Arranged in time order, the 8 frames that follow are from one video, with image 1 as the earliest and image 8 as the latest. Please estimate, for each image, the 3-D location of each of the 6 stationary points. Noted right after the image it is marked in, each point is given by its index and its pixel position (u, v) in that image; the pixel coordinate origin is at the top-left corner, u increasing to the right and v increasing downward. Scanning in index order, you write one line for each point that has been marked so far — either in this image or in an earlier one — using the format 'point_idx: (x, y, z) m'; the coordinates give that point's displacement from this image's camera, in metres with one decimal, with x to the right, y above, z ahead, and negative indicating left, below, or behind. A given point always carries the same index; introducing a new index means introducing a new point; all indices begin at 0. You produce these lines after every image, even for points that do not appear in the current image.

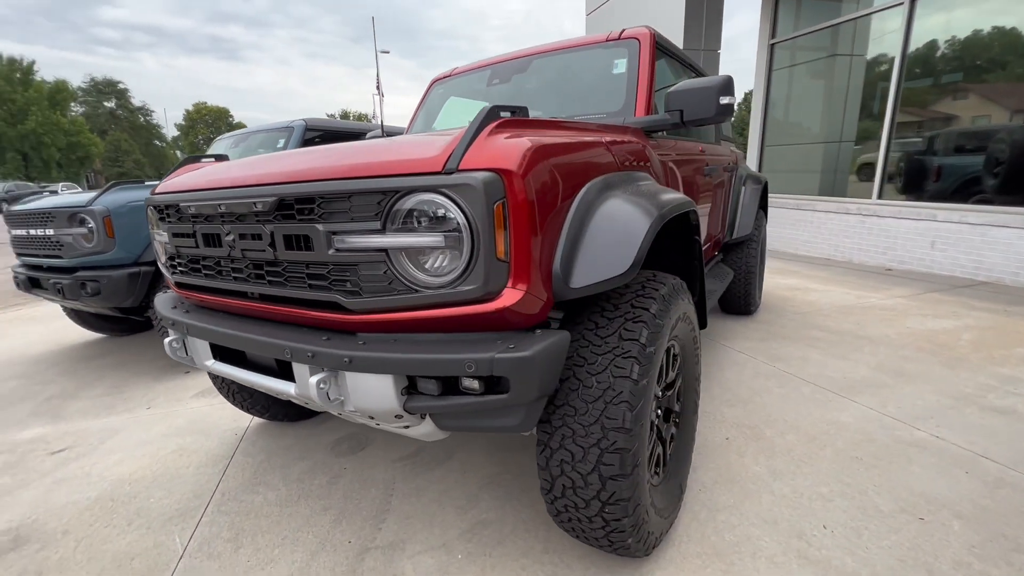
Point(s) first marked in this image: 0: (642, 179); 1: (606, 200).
0: (+0.5, +0.4, +1.8) m
1: (+0.2, +0.3, +1.4) m
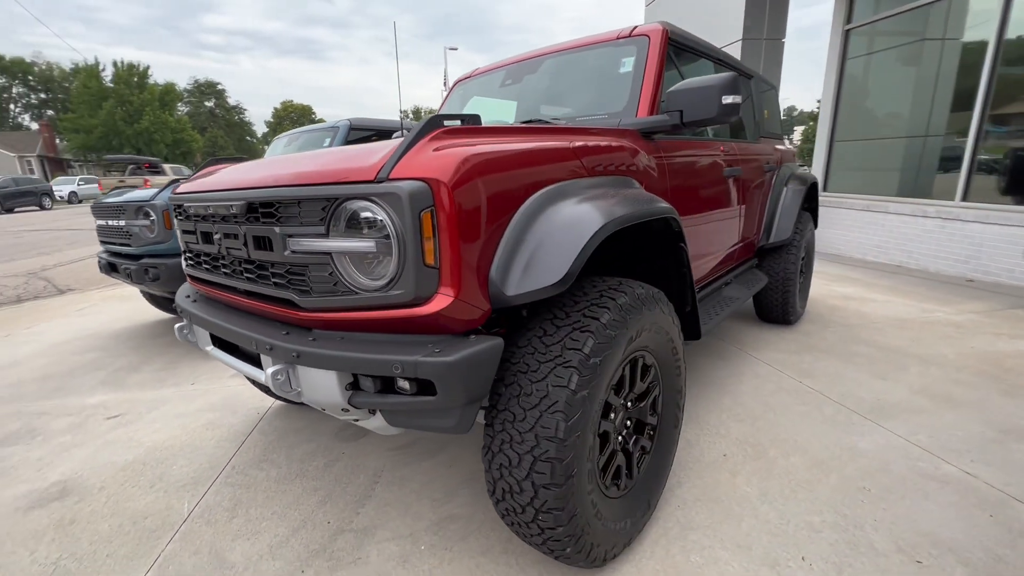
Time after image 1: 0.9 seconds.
0: (+0.4, +0.4, +1.7) m
1: (+0.1, +0.2, +1.4) m
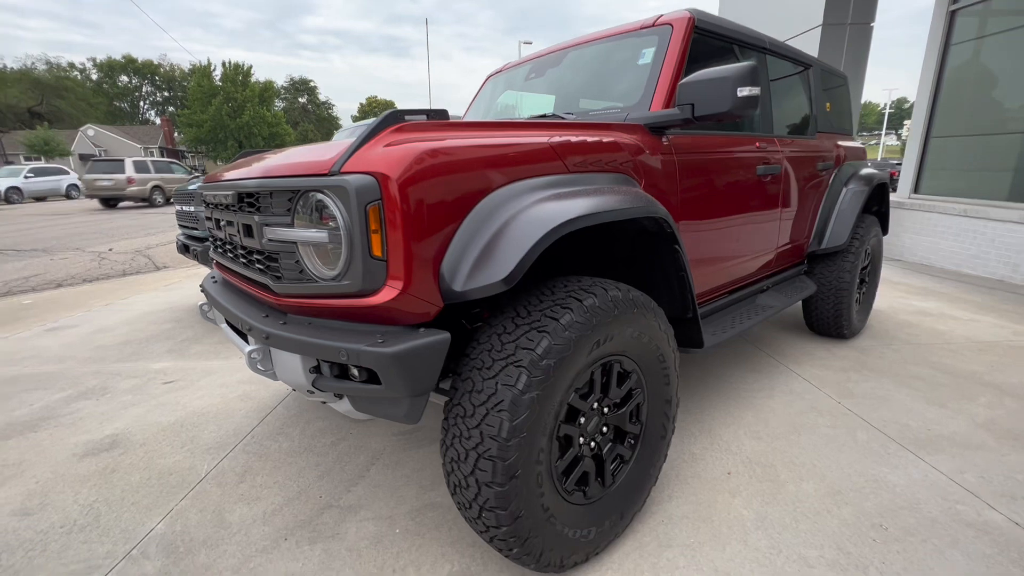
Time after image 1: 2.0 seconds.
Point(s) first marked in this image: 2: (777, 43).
0: (+0.3, +0.4, +1.7) m
1: (0.0, +0.2, +1.4) m
2: (+1.6, +1.5, +2.9) m
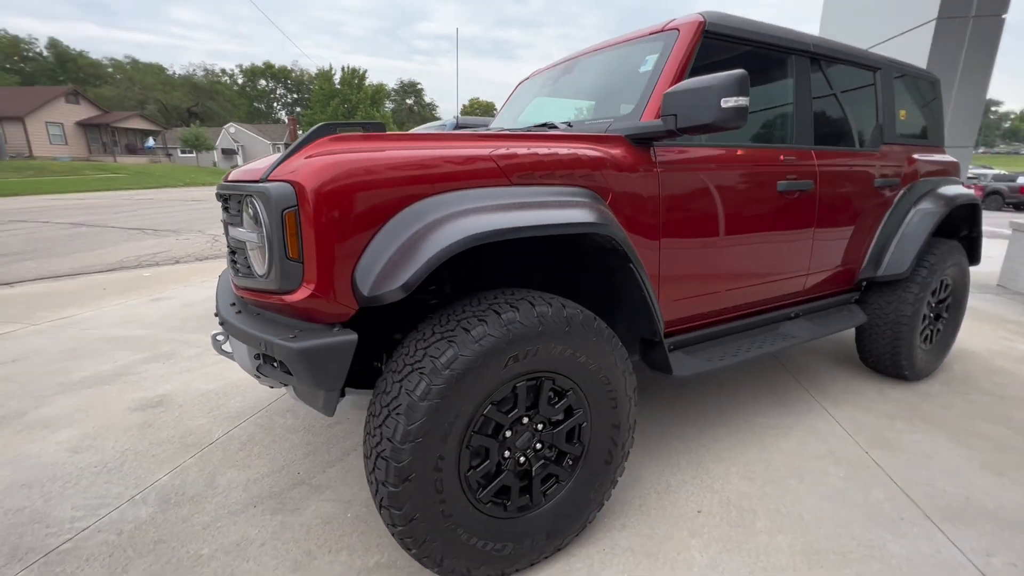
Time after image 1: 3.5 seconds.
0: (+0.2, +0.3, +1.6) m
1: (-0.2, +0.2, +1.4) m
2: (+1.8, +1.4, +2.6) m
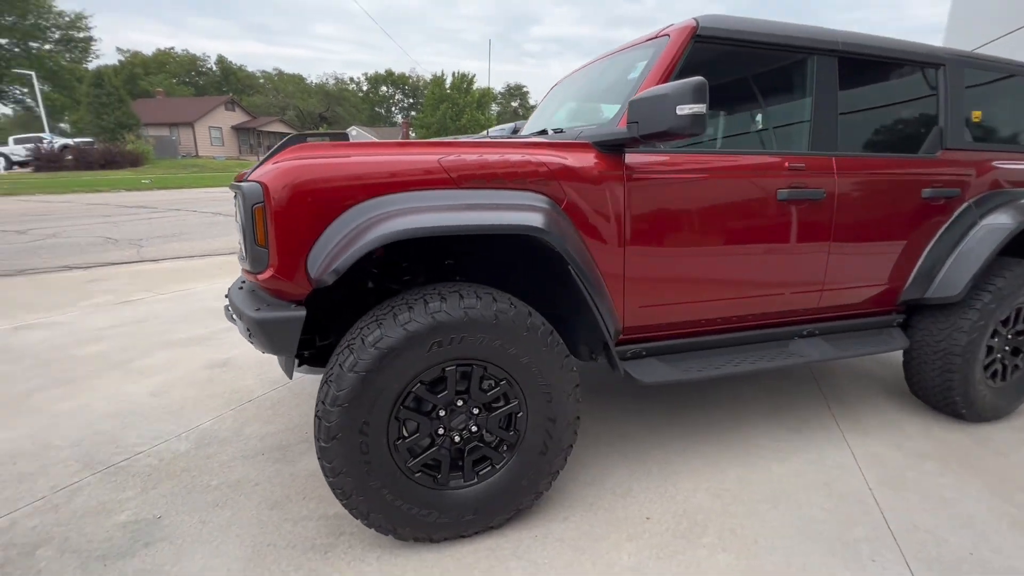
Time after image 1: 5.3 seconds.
0: (0.0, +0.3, +1.8) m
1: (-0.4, +0.3, +1.6) m
2: (+1.8, +1.3, +2.4) m
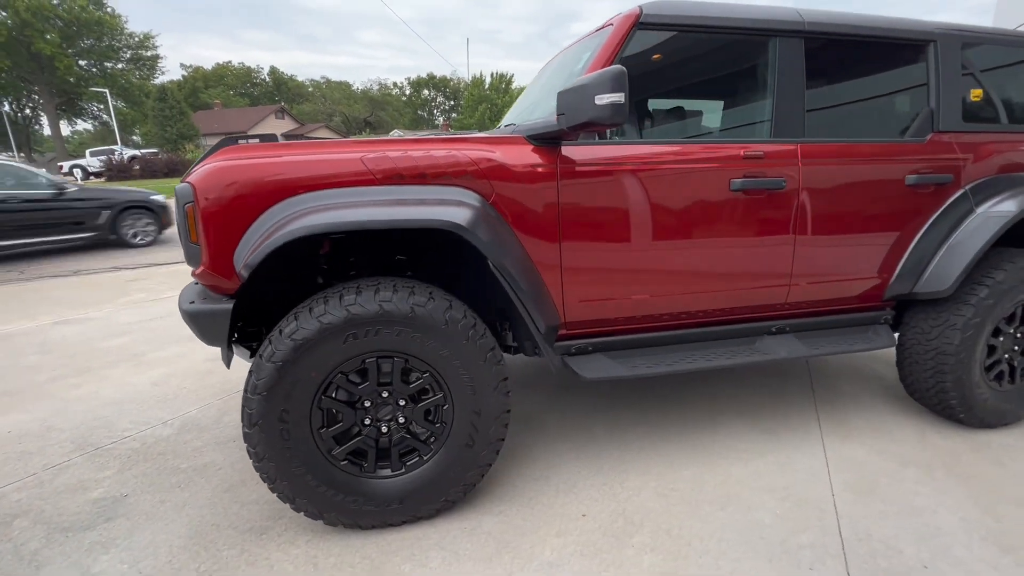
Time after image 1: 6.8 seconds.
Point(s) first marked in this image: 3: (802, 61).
0: (-0.3, +0.4, +1.8) m
1: (-0.7, +0.3, +1.7) m
2: (+1.6, +1.3, +2.3) m
3: (+1.4, +1.1, +2.2) m
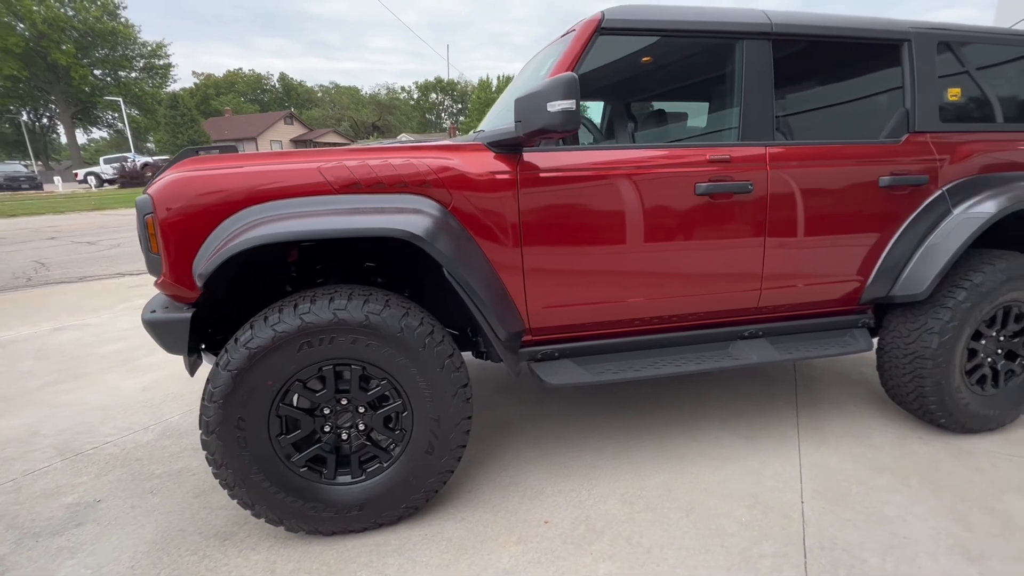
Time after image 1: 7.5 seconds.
0: (-0.4, +0.3, +1.8) m
1: (-0.9, +0.2, +1.7) m
2: (+1.4, +1.3, +2.3) m
3: (+1.2, +1.1, +2.2) m
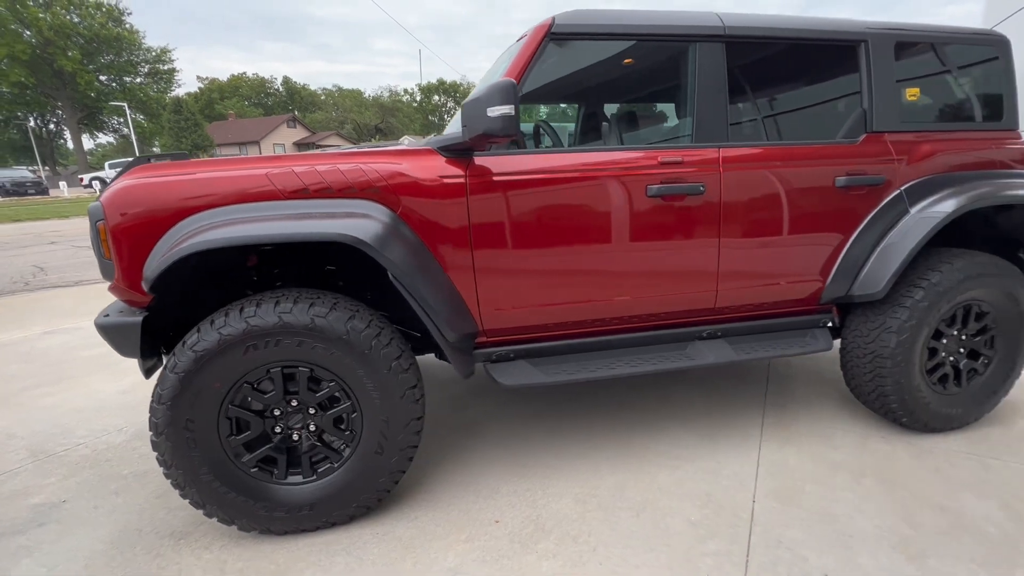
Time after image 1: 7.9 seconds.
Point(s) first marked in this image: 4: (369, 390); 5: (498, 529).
0: (-0.6, +0.3, +1.8) m
1: (-1.1, +0.2, +1.7) m
2: (+1.2, +1.3, +2.3) m
3: (+1.0, +1.0, +2.2) m
4: (-0.5, -0.4, +1.8) m
5: (0.0, -1.0, +1.9) m
